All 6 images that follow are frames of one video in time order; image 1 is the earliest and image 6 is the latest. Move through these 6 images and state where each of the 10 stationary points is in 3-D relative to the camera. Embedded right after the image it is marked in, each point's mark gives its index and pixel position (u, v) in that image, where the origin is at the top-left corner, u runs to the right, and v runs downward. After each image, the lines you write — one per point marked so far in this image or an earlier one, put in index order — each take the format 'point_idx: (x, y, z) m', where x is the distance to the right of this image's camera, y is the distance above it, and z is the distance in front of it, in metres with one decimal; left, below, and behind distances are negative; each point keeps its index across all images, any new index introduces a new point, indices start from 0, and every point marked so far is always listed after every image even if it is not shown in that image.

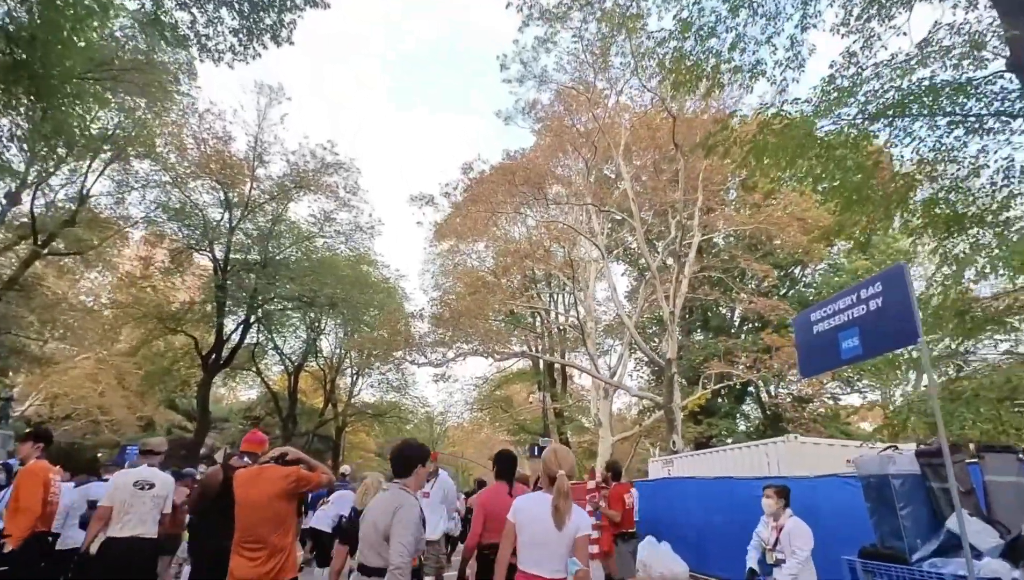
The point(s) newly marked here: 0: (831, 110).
0: (+5.5, +3.1, +9.5) m
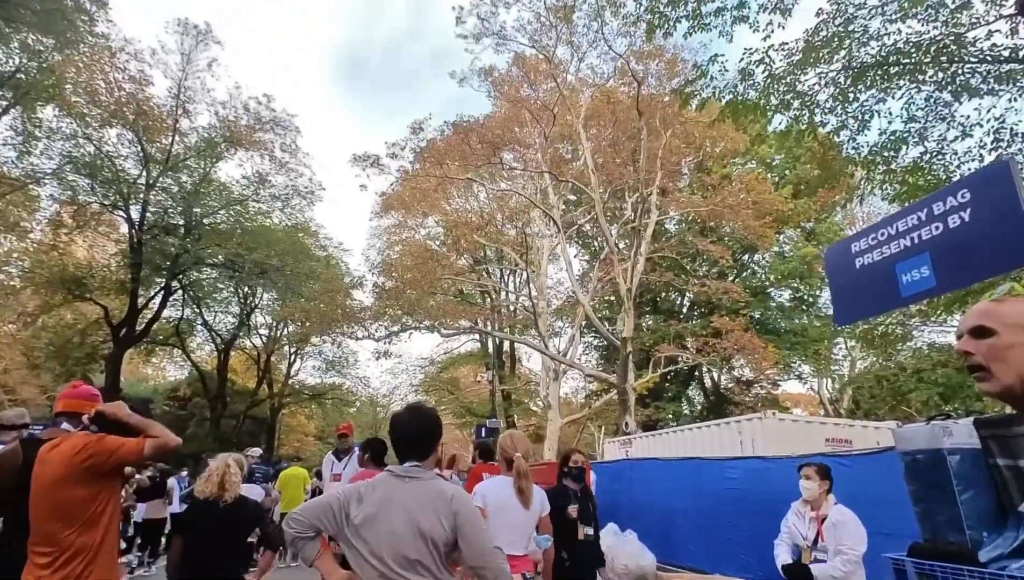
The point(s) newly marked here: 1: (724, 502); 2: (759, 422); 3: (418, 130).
0: (+4.8, +3.6, +8.7) m
1: (+3.2, -3.2, +8.3) m
2: (+4.9, -2.6, +10.9) m
3: (-3.1, +5.4, +18.3) m
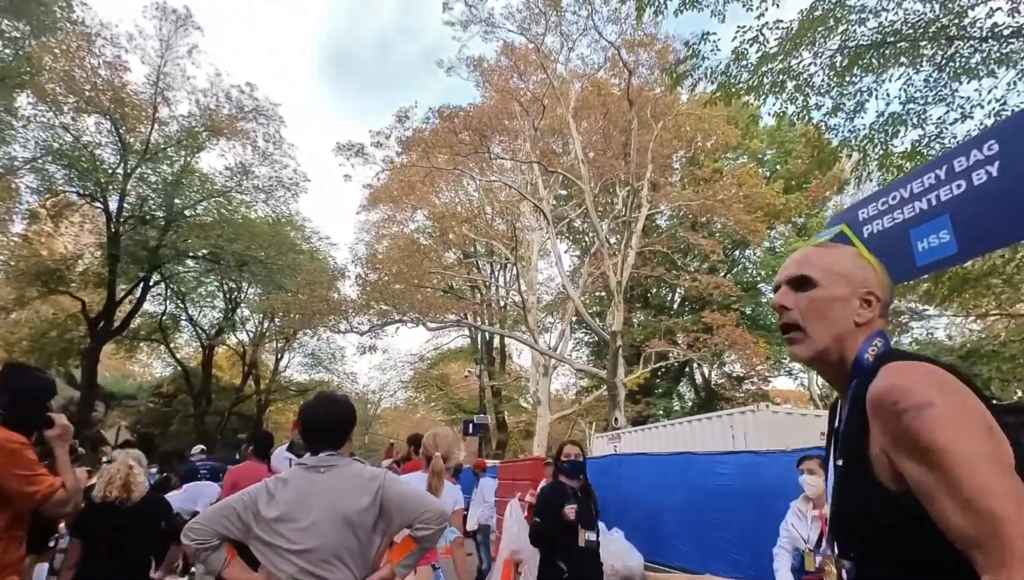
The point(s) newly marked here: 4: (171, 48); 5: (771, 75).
0: (+4.5, +3.8, +8.4) m
1: (+3.0, -3.0, +8.0) m
2: (+4.6, -2.4, +10.6) m
3: (-3.5, +5.6, +17.9) m
4: (-12.1, +8.6, +19.5) m
5: (+4.1, +3.4, +8.7) m
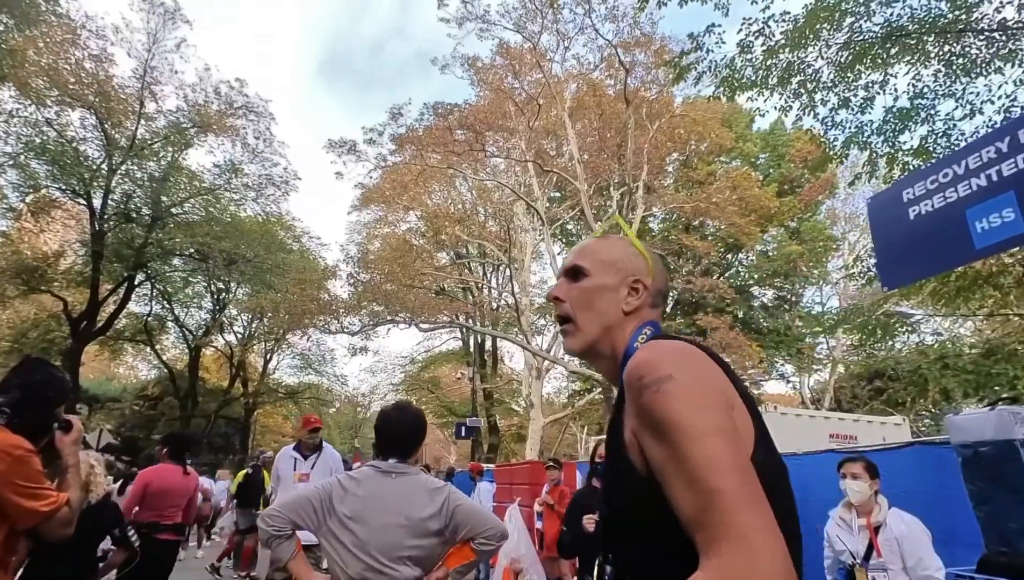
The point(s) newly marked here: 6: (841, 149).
0: (+4.5, +3.8, +8.2) m
1: (+2.9, -3.0, +7.8) m
2: (+4.5, -2.4, +10.3) m
3: (-3.7, +5.6, +17.6) m
4: (-12.2, +8.6, +19.1) m
5: (+4.1, +3.4, +8.5) m
6: (+4.9, +2.1, +8.2) m
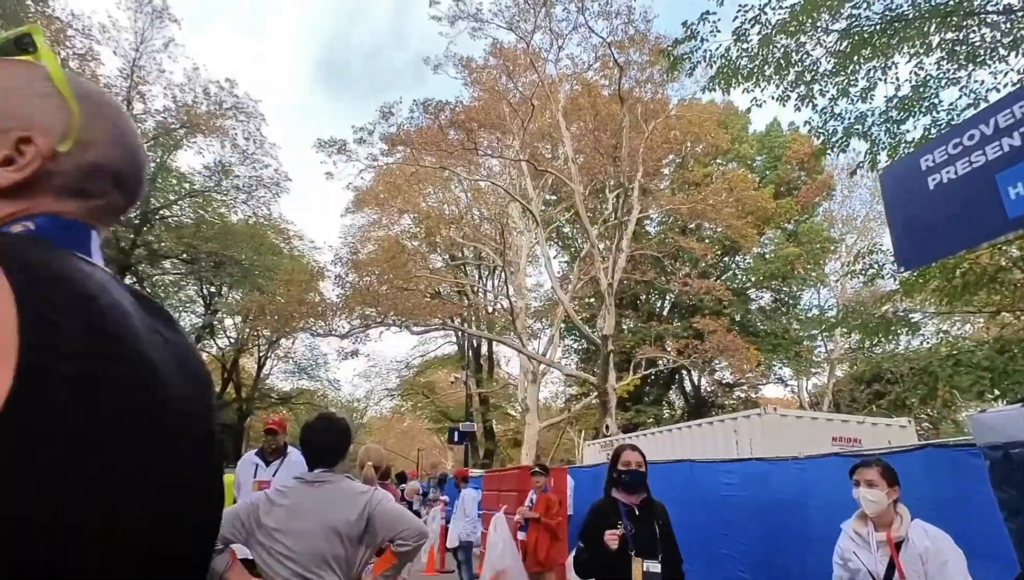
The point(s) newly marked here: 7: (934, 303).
0: (+4.3, +3.8, +7.9) m
1: (+2.8, -3.0, +7.4) m
2: (+4.4, -2.4, +10.0) m
3: (-3.9, +5.6, +17.3) m
4: (-12.5, +8.5, +18.8) m
5: (+3.9, +3.4, +8.2) m
6: (+4.8, +2.2, +7.9) m
7: (+7.0, -0.2, +9.1) m
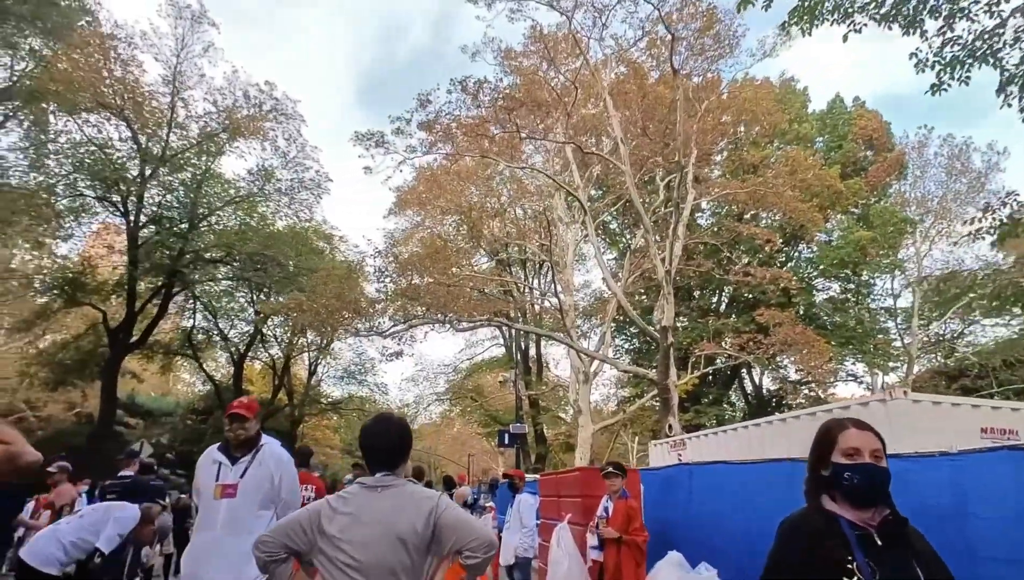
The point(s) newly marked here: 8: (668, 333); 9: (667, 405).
0: (+4.9, +4.3, +6.6) m
1: (+3.5, -2.6, +6.1) m
2: (+5.3, -2.0, +8.6) m
3: (-2.6, +5.7, +16.6) m
4: (-11.1, +8.3, +18.8) m
5: (+4.5, +3.9, +6.9) m
6: (+5.3, +2.6, +6.5) m
7: (+7.7, +0.3, +7.5) m
8: (+5.5, -1.6, +19.6) m
9: (+5.6, -4.2, +19.9) m
